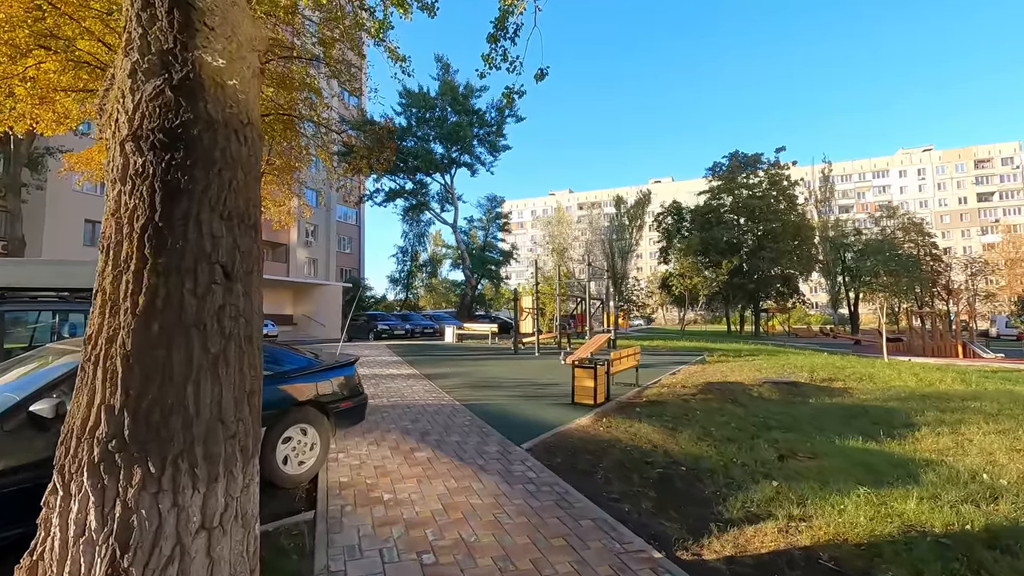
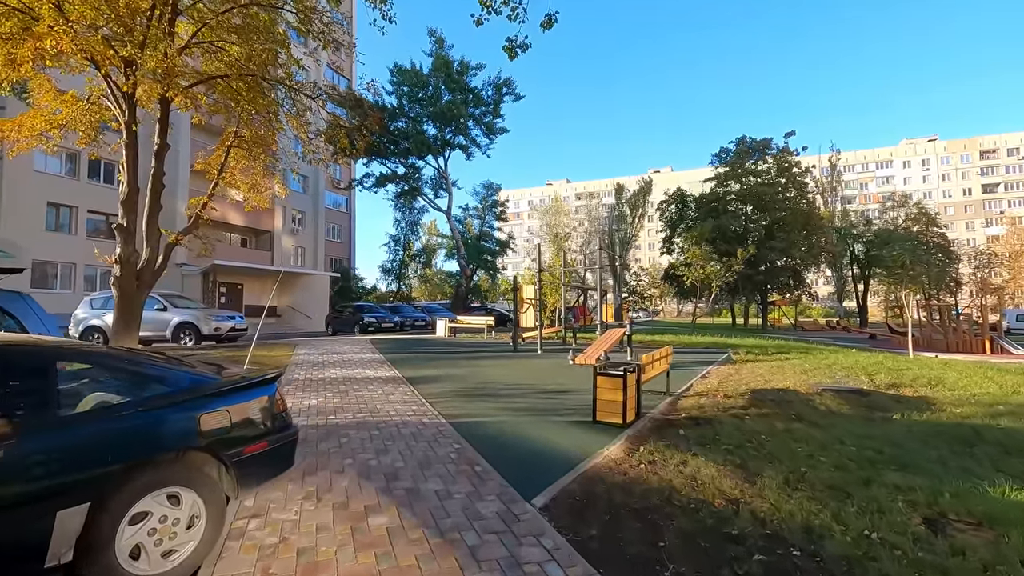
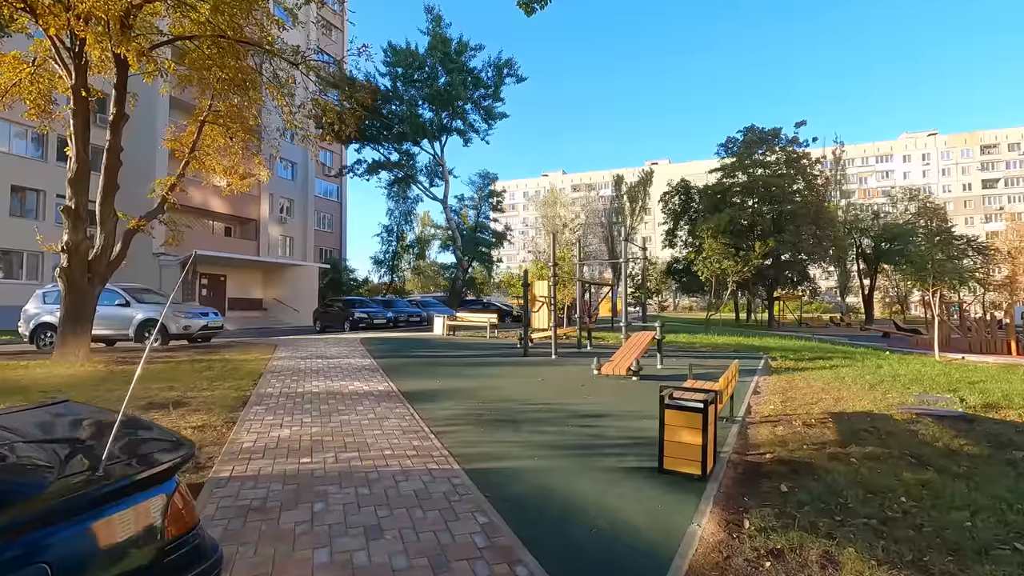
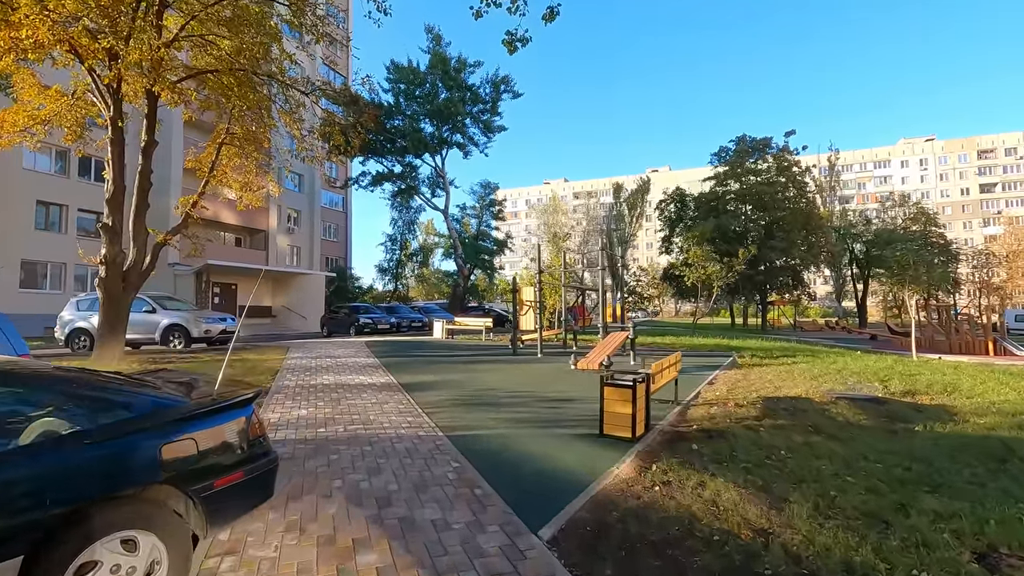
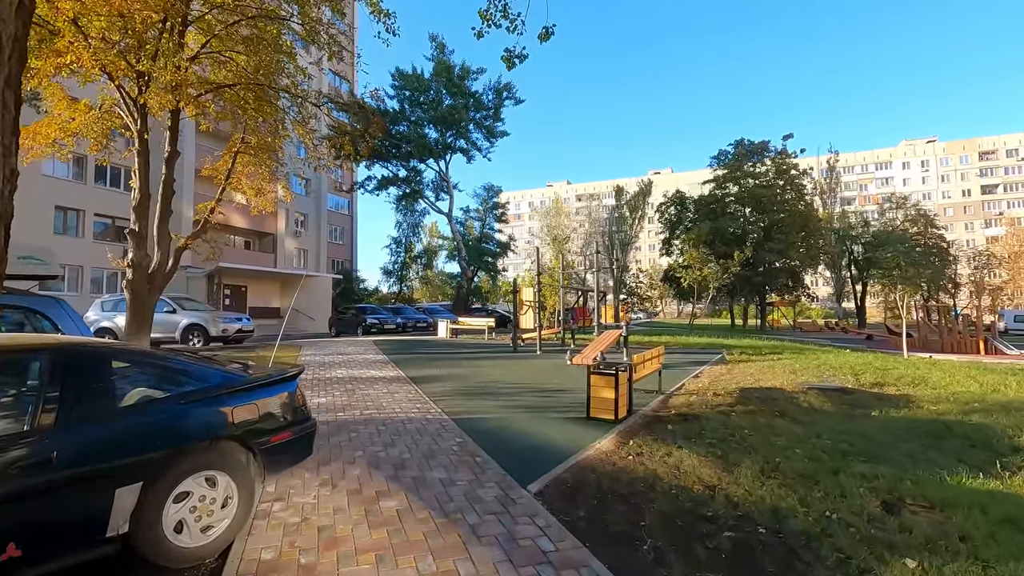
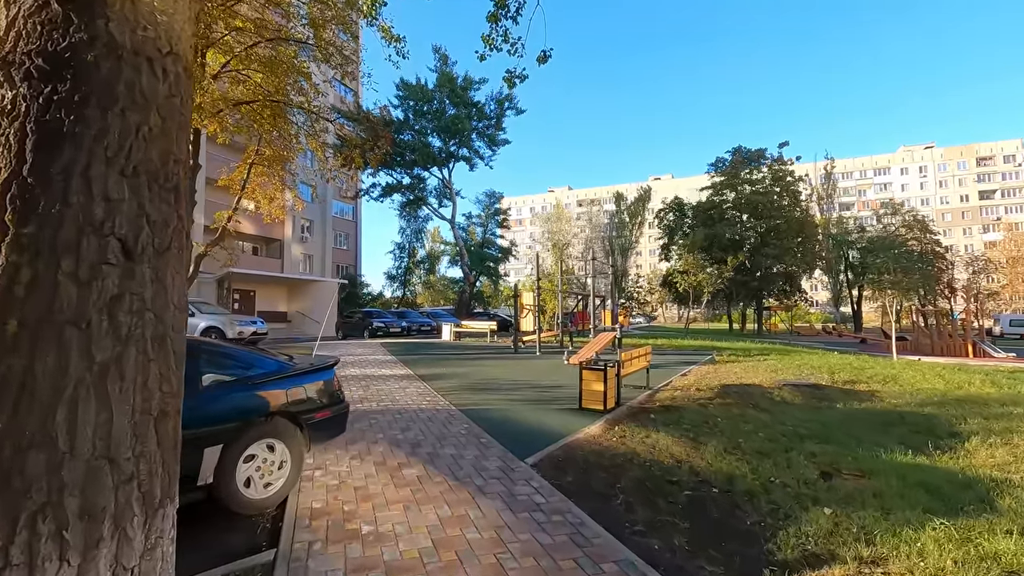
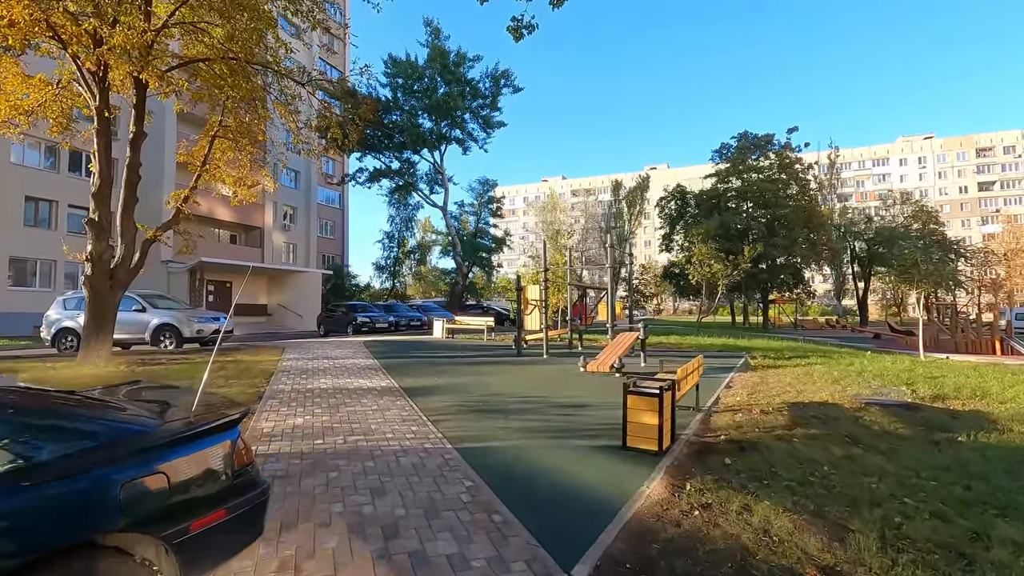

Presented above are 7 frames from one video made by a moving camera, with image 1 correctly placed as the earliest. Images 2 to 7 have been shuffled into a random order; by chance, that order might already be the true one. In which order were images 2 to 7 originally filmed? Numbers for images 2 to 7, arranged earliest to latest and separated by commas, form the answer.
6, 5, 2, 4, 7, 3
